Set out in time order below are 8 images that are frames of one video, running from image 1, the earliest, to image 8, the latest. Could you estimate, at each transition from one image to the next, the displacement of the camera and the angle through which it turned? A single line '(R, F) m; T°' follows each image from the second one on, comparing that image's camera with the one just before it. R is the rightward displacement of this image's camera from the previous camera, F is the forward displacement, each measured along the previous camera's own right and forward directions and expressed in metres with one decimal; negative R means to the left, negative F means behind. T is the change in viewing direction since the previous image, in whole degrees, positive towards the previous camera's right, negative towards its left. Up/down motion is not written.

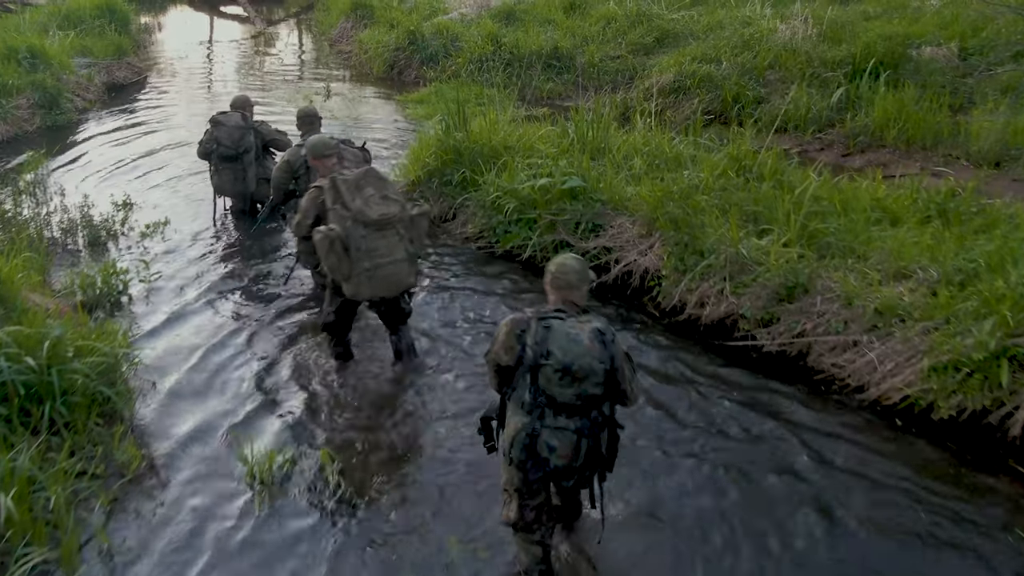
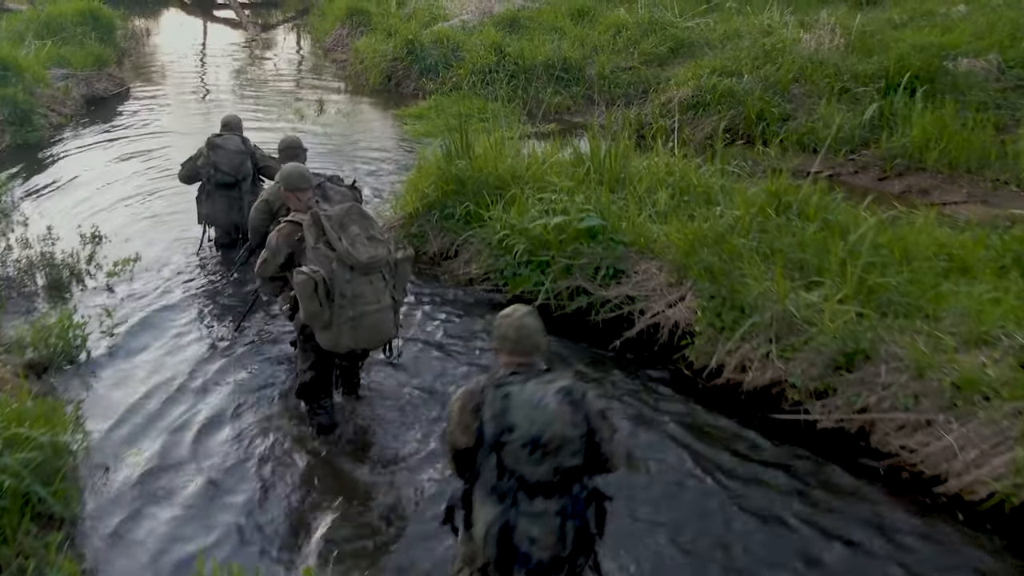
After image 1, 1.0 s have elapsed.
(-0.1, +0.8) m; 0°
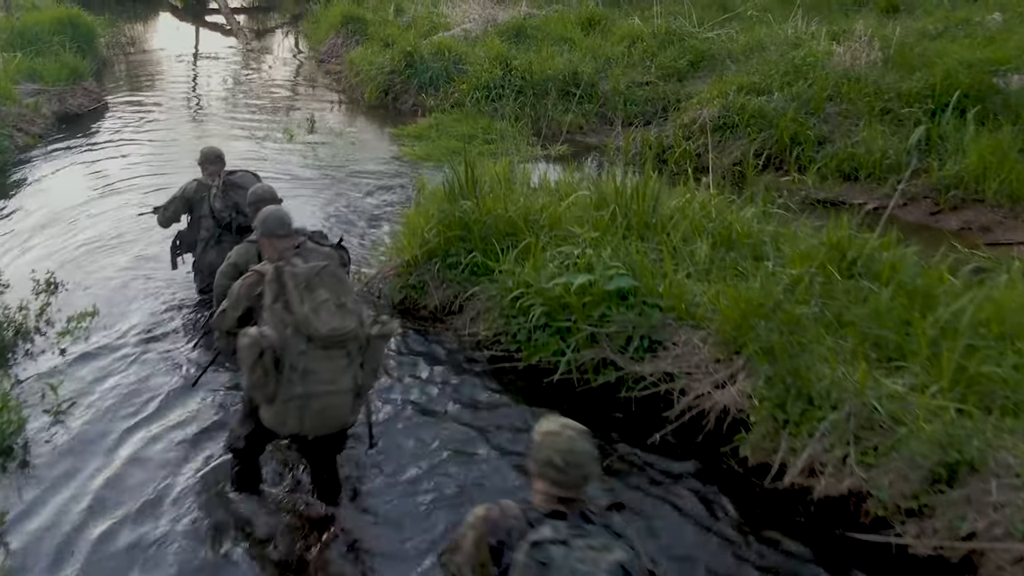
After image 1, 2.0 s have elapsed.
(-0.1, +1.0) m; 0°
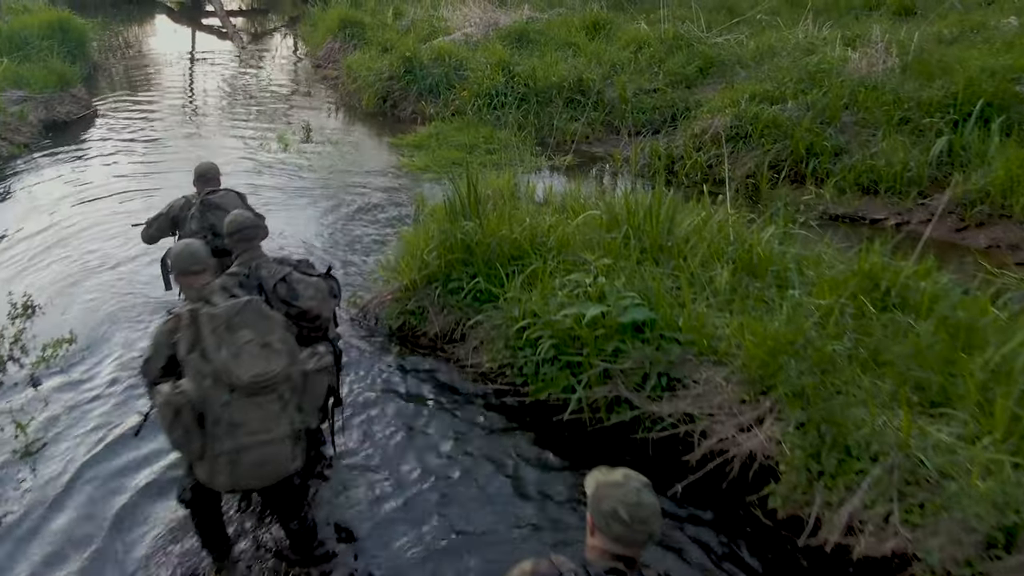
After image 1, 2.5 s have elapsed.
(0.0, +0.4) m; 0°
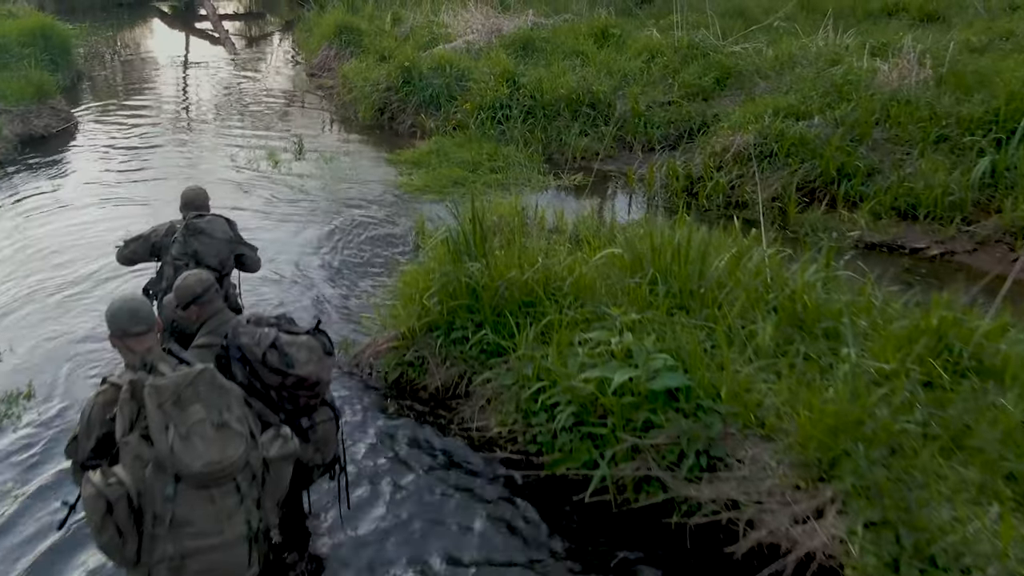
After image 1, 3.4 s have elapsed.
(-0.1, +0.7) m; 0°
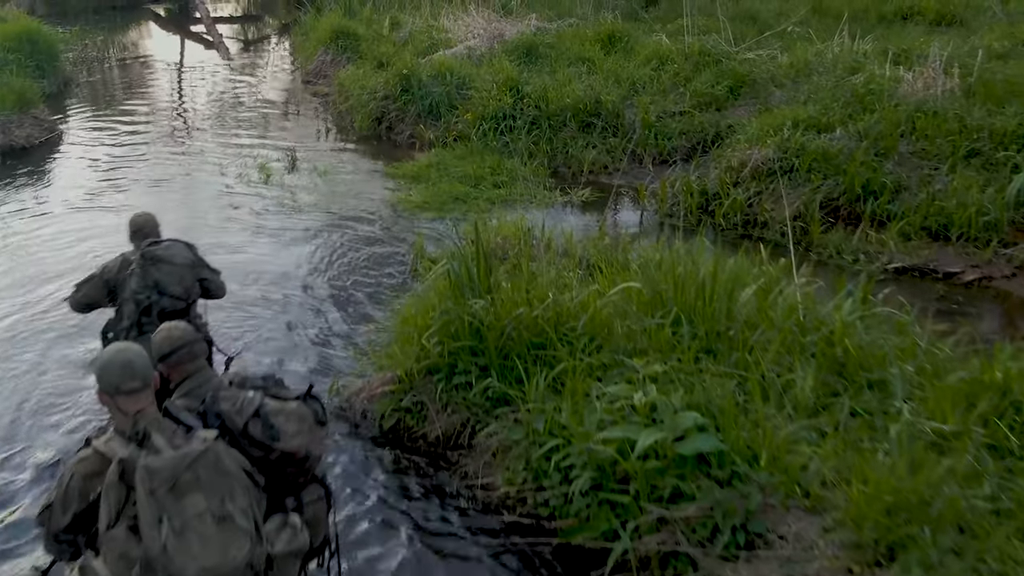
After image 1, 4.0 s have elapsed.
(-0.1, +0.5) m; 0°
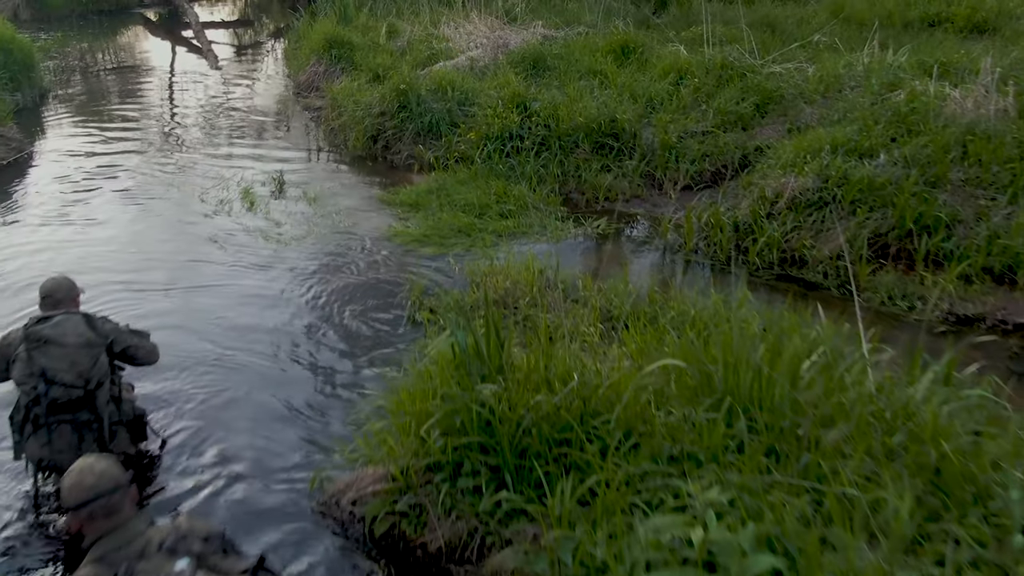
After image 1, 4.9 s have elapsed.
(-0.1, +0.8) m; 0°
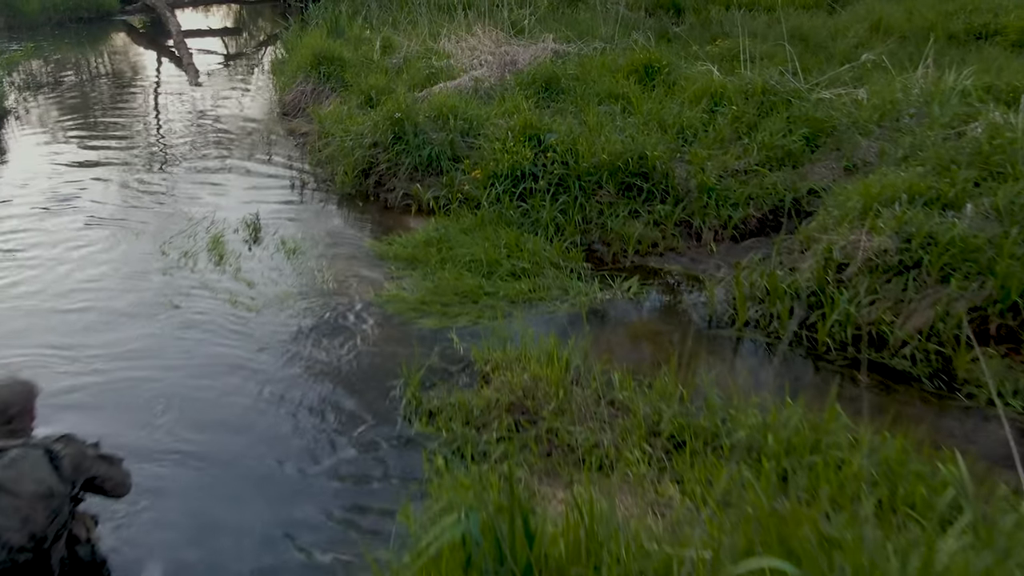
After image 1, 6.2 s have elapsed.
(-0.1, +1.3) m; 0°
